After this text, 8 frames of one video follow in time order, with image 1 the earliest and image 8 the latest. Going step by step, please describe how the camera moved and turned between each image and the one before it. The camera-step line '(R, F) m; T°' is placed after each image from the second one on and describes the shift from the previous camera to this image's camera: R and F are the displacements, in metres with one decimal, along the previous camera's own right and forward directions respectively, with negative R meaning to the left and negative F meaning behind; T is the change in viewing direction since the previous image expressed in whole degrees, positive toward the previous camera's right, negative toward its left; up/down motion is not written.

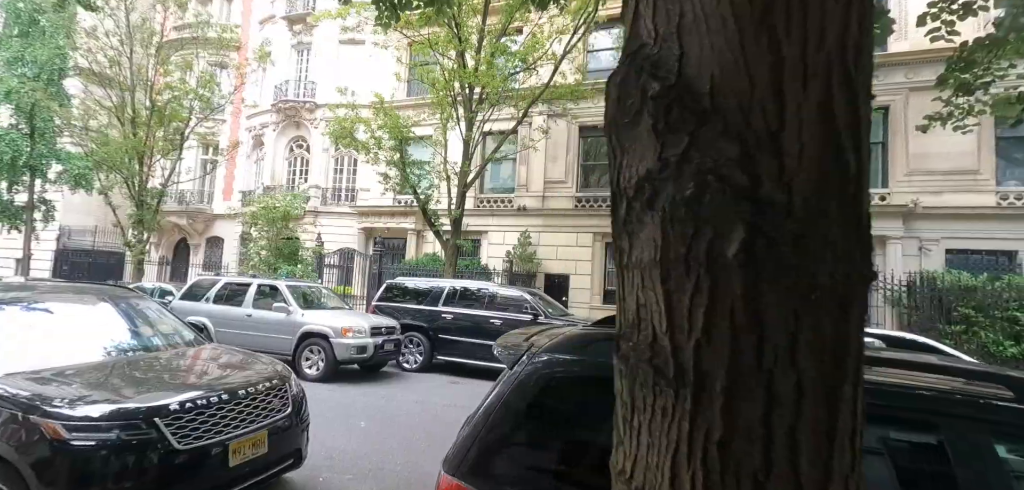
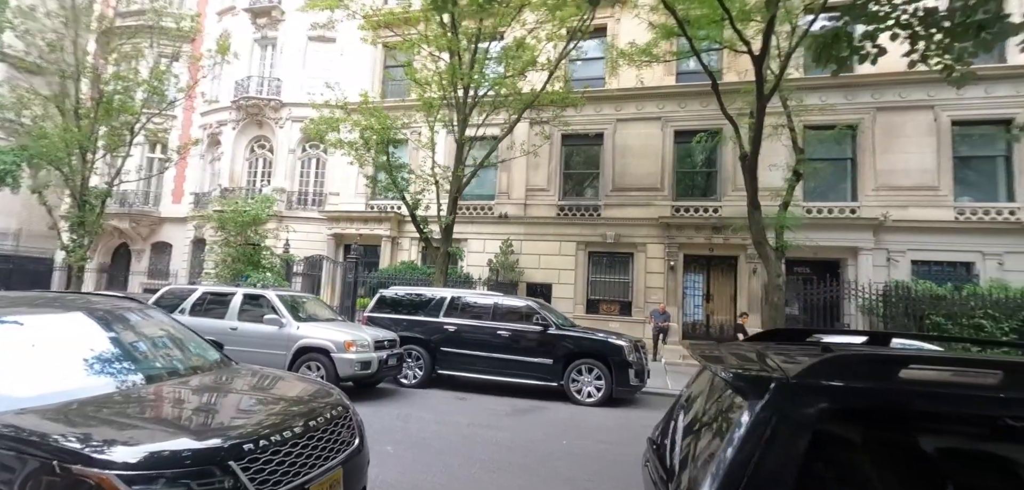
(-1.0, +0.4) m; +6°
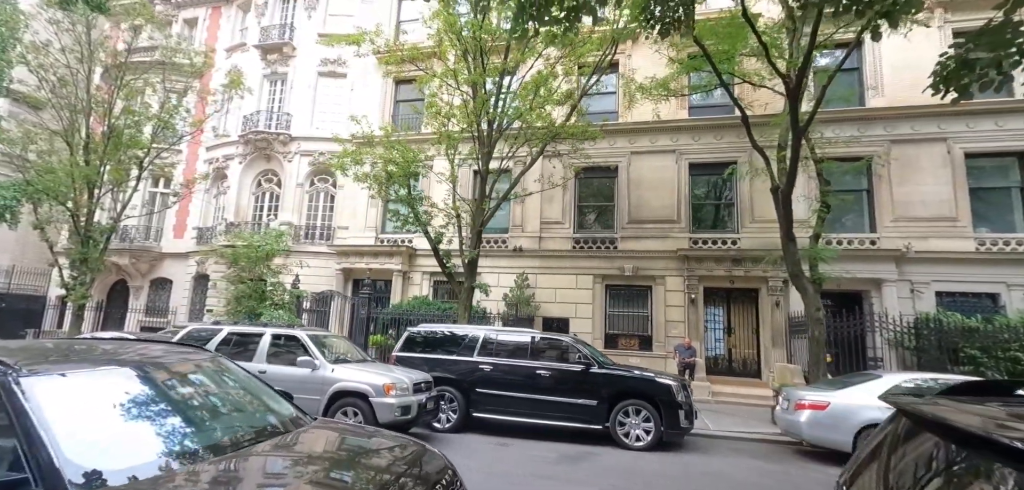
(-0.8, +0.3) m; +1°
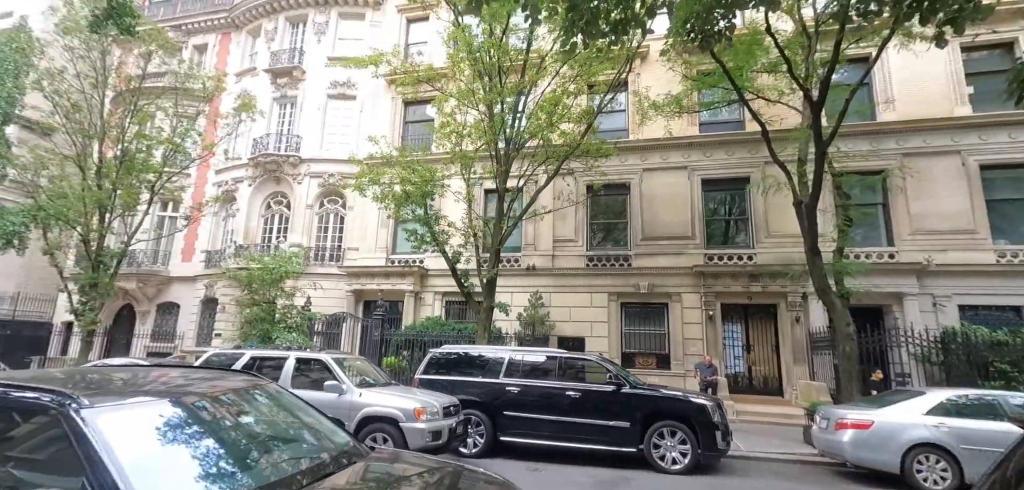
(-0.4, +0.1) m; 0°
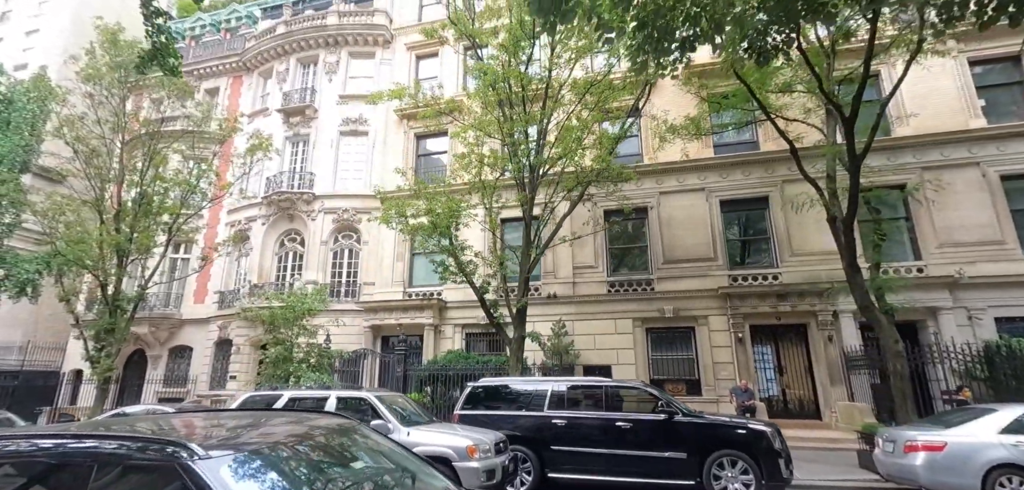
(-0.6, +0.2) m; 0°
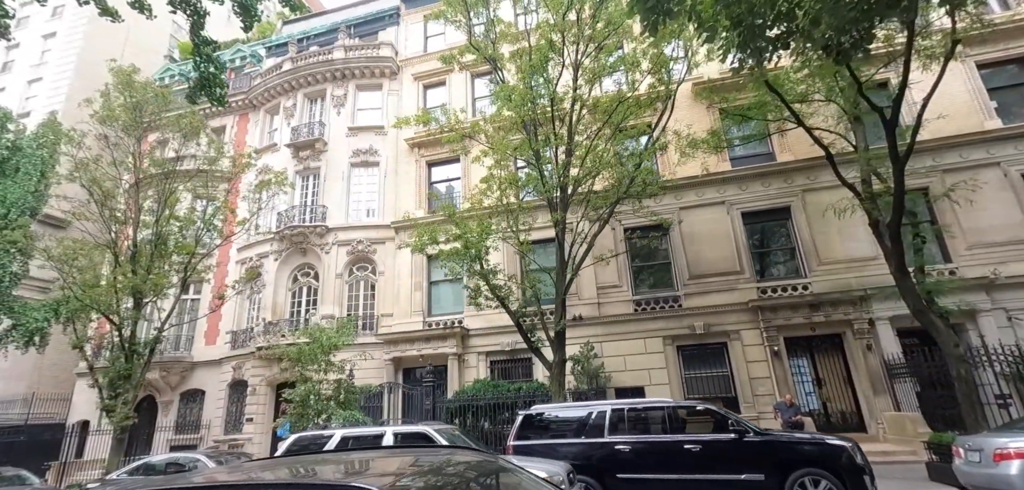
(-0.8, +0.3) m; +1°
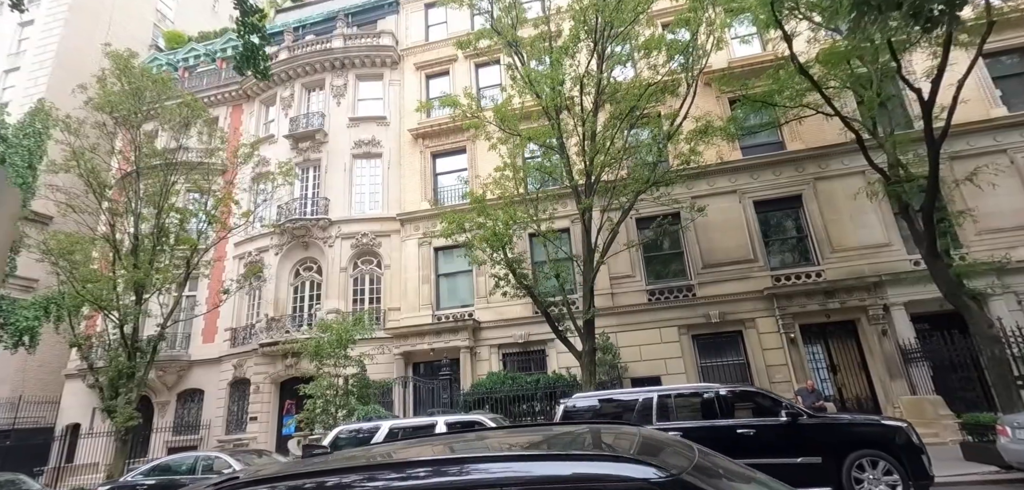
(-0.9, +0.2) m; +2°
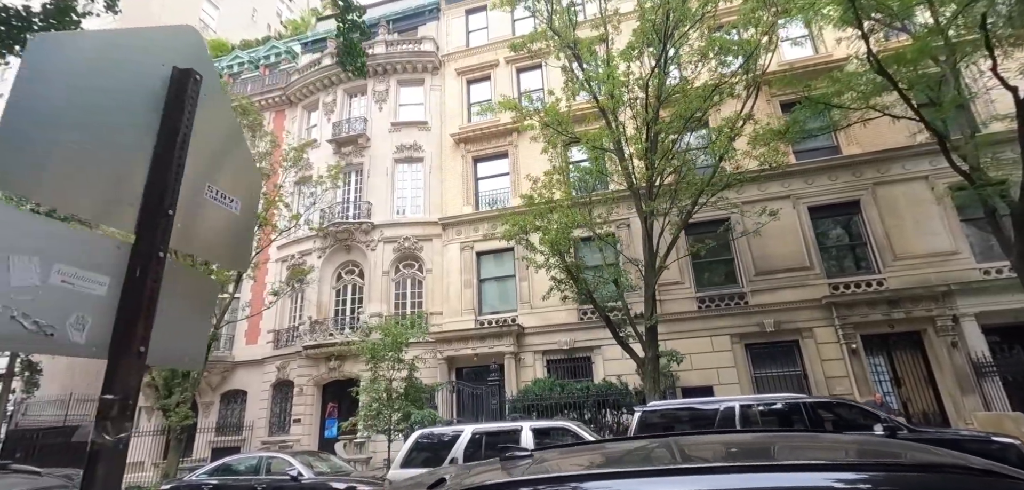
(-0.8, +0.2) m; -2°
